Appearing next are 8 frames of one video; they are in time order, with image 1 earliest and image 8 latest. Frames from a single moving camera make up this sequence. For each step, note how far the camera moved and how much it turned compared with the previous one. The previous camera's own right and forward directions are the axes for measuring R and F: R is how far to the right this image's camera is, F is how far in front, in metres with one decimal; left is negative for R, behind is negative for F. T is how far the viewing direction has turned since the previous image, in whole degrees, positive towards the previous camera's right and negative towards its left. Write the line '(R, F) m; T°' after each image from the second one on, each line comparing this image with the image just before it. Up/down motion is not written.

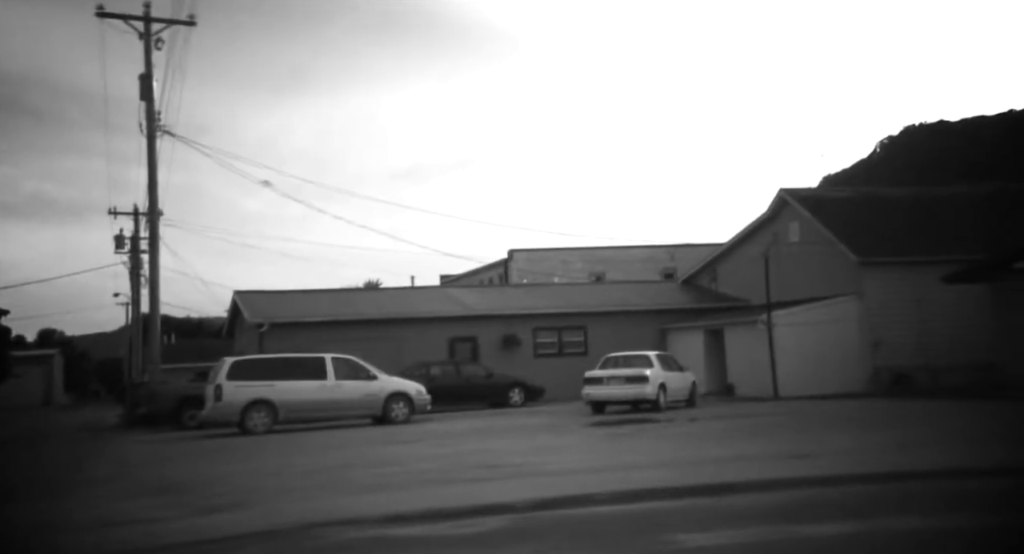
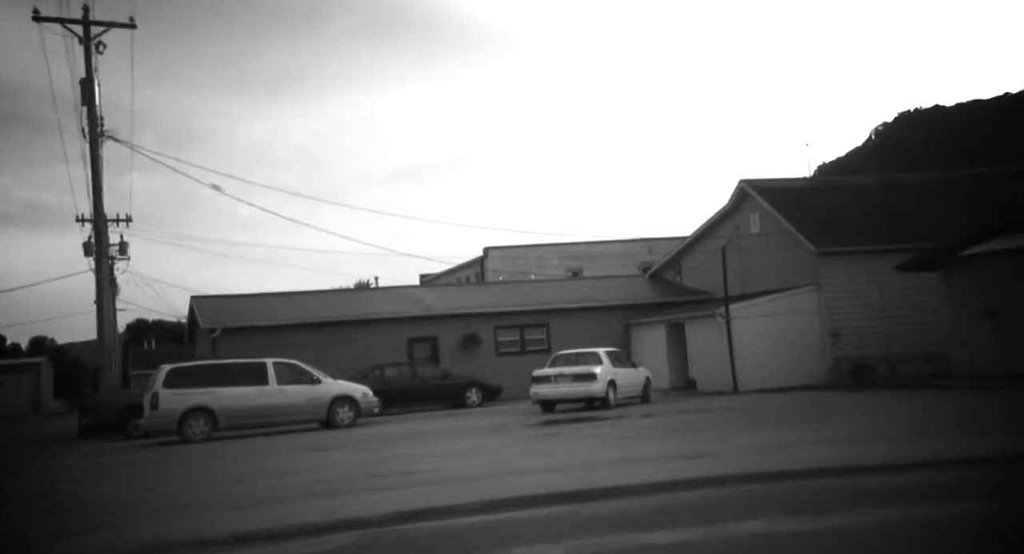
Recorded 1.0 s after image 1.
(+0.8, +0.2) m; +1°
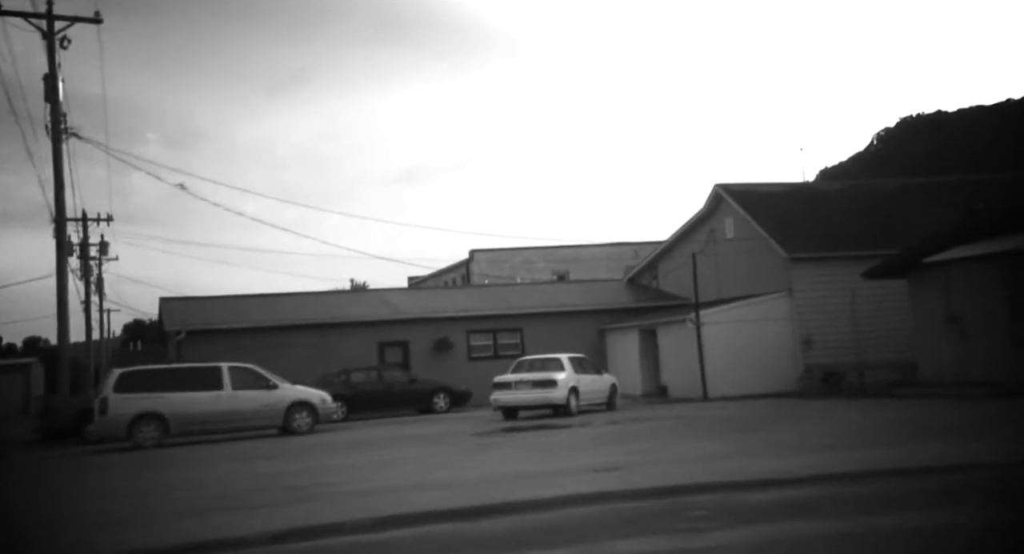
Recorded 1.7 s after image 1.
(+0.7, +0.2) m; +1°
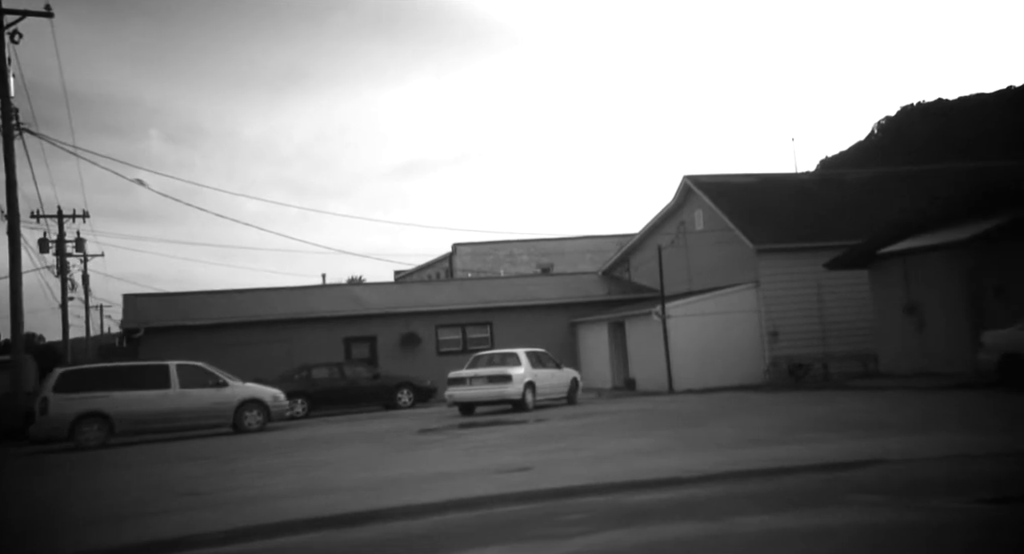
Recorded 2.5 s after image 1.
(+0.8, +0.2) m; +1°
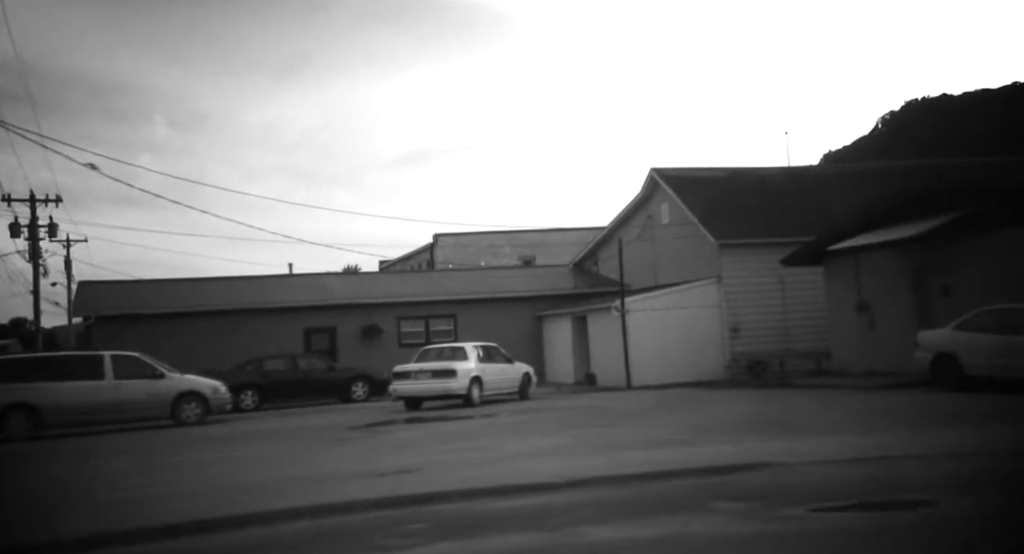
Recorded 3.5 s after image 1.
(+0.9, +0.3) m; +1°
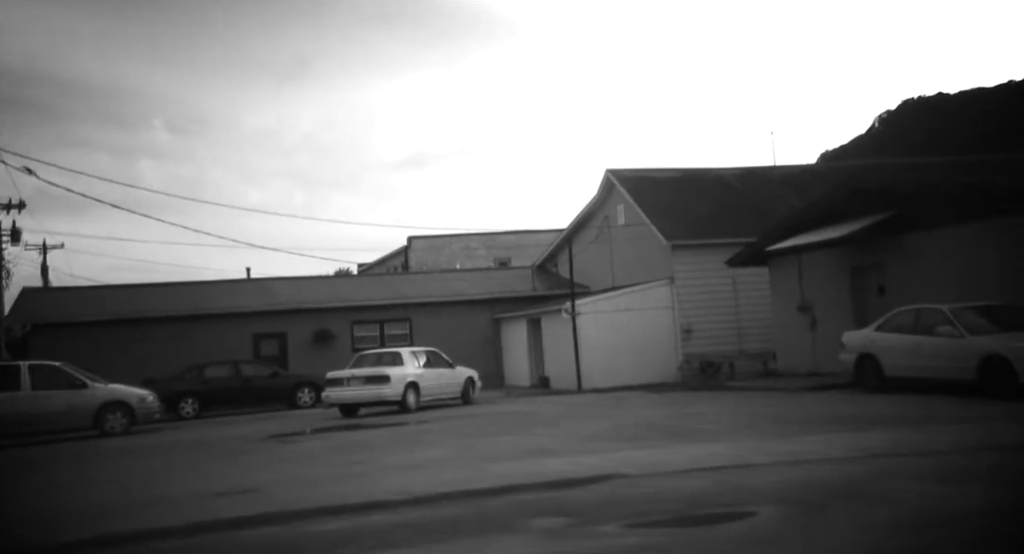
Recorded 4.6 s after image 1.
(+1.0, +0.3) m; +1°
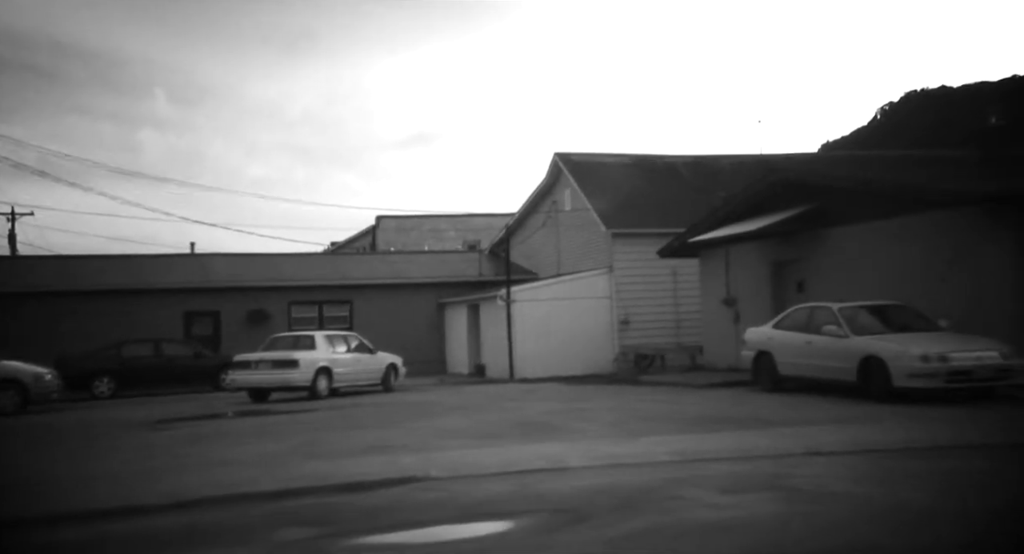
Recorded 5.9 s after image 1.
(+1.3, +0.5) m; +1°
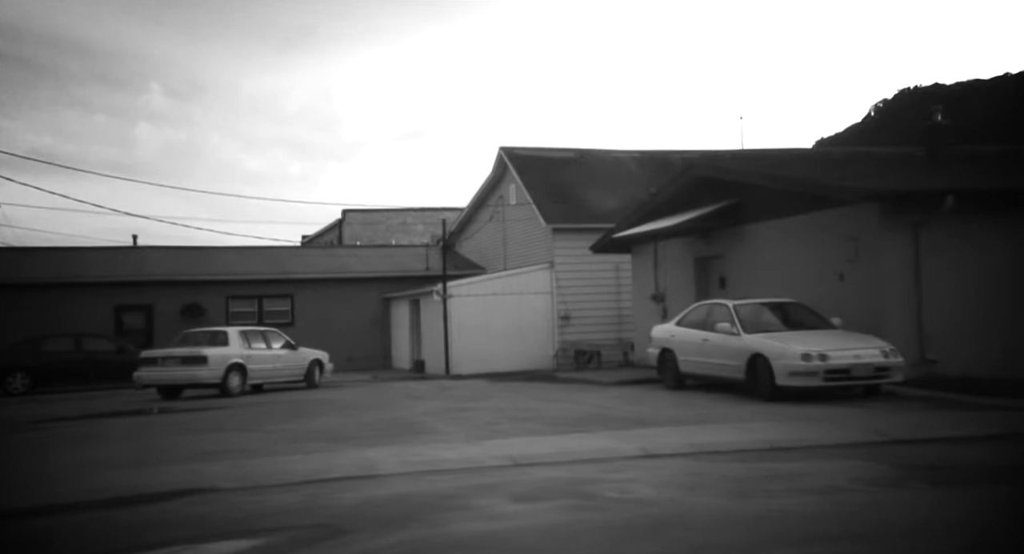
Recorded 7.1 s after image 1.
(+1.2, +0.5) m; +2°
